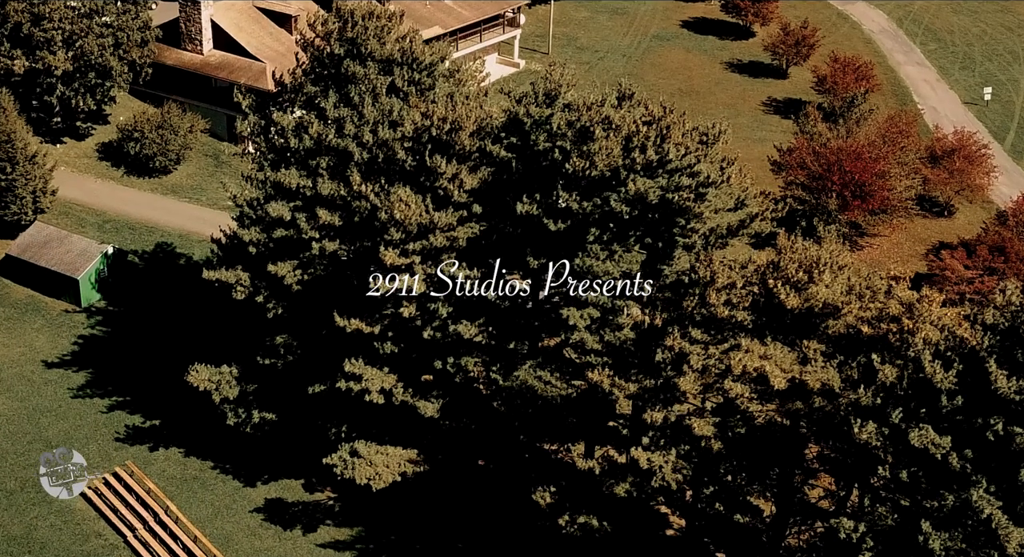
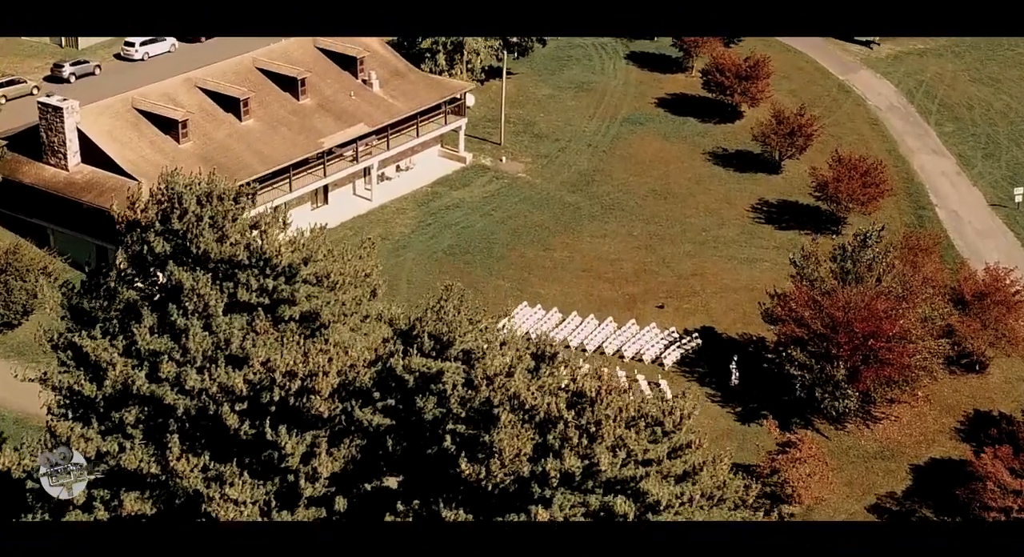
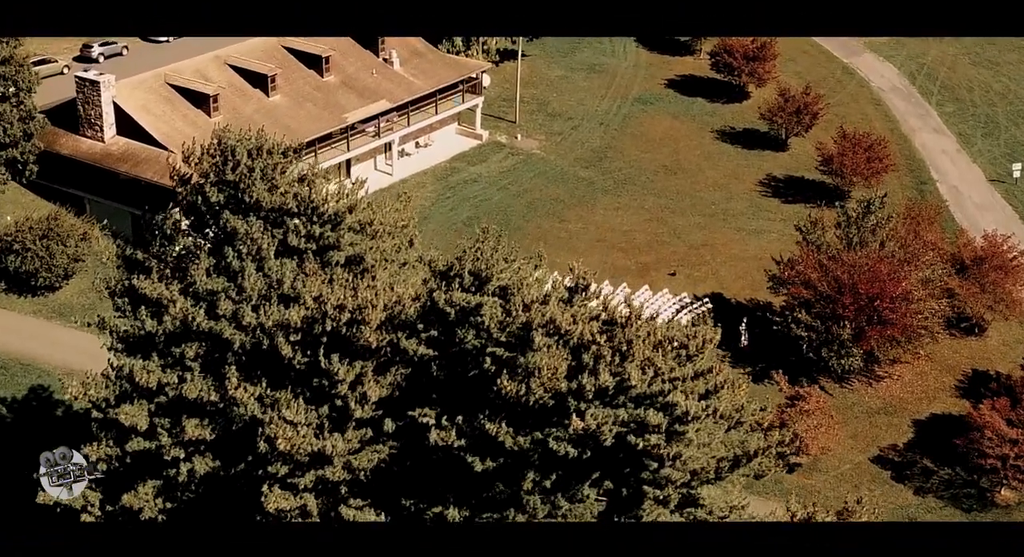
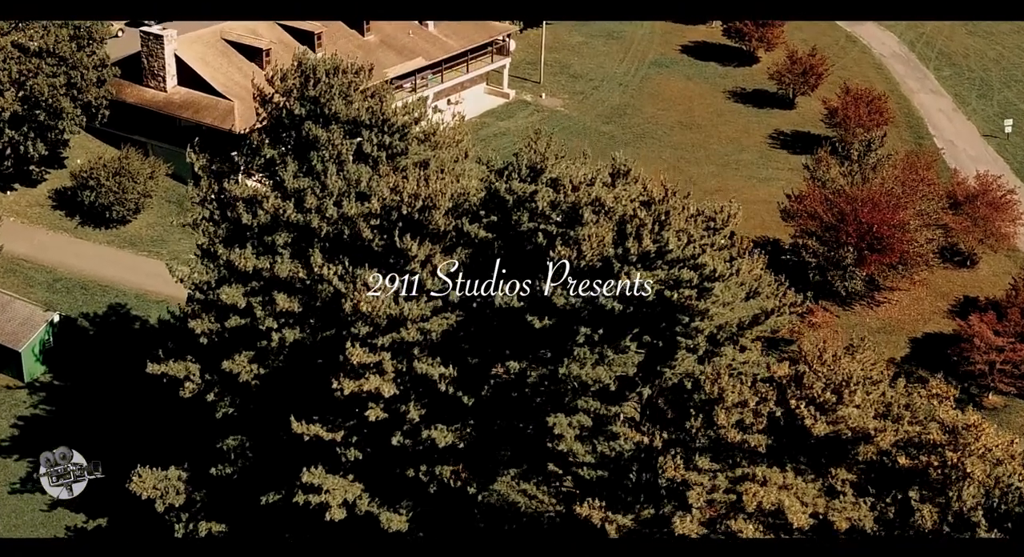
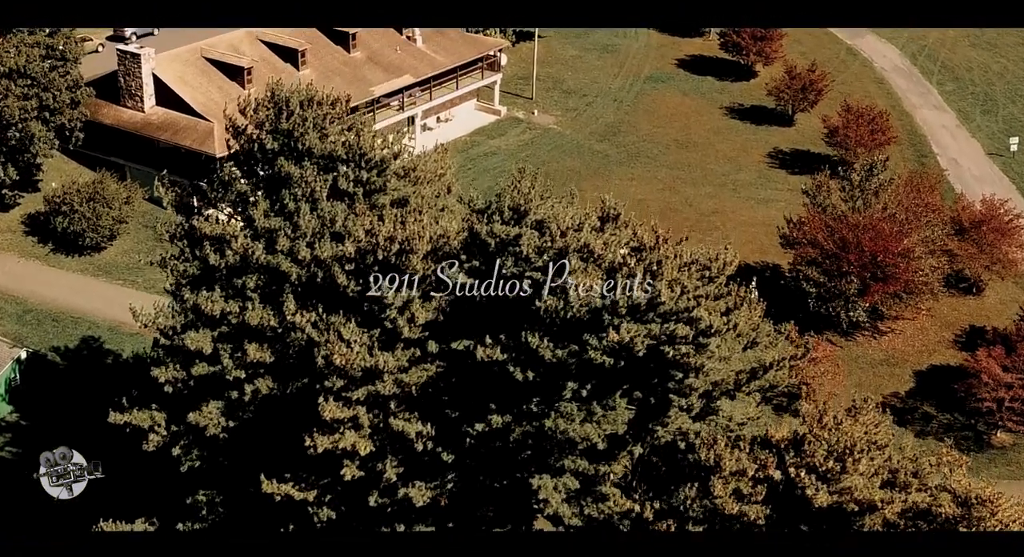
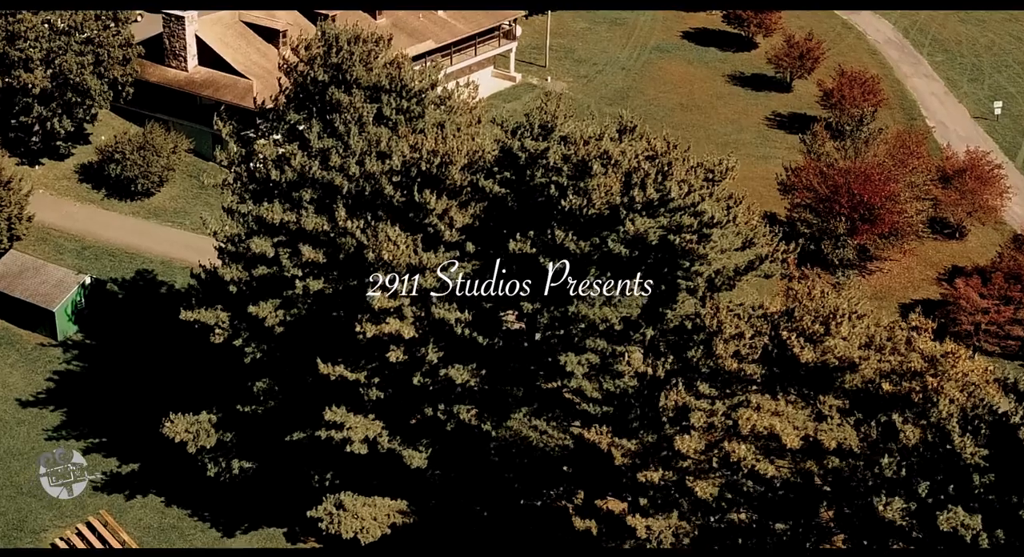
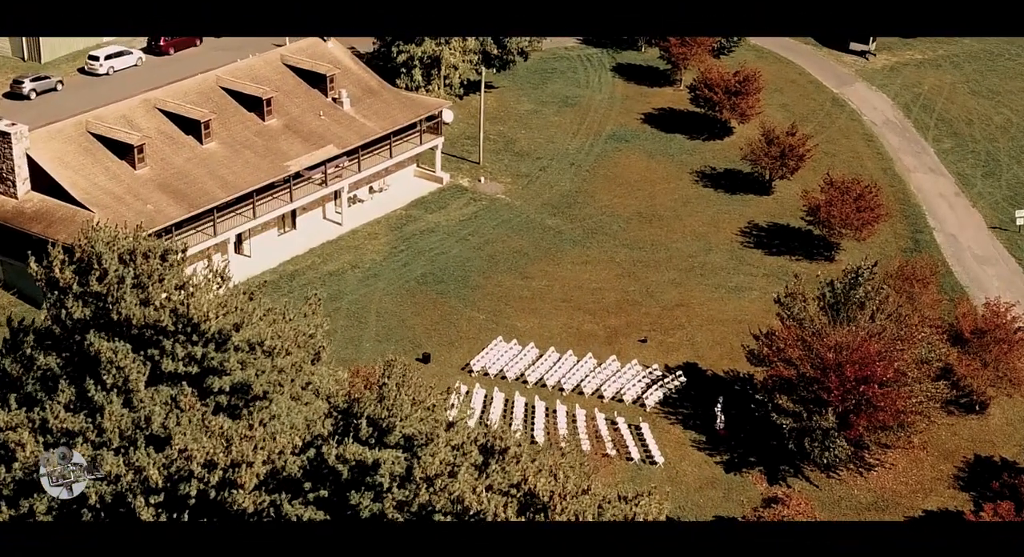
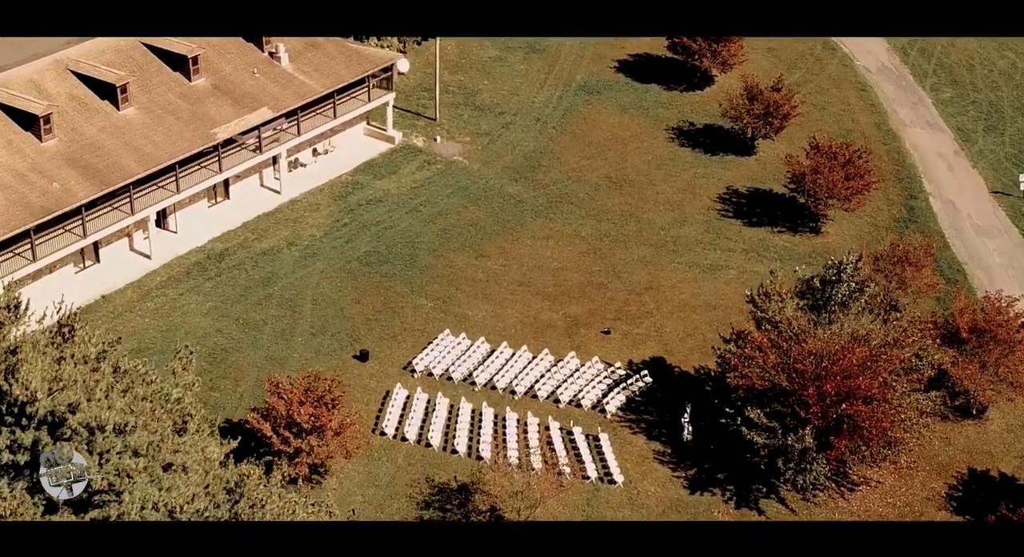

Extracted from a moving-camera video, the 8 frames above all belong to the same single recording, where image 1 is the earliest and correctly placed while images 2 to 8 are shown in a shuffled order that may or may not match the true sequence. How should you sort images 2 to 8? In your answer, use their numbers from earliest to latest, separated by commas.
6, 4, 5, 3, 2, 7, 8
